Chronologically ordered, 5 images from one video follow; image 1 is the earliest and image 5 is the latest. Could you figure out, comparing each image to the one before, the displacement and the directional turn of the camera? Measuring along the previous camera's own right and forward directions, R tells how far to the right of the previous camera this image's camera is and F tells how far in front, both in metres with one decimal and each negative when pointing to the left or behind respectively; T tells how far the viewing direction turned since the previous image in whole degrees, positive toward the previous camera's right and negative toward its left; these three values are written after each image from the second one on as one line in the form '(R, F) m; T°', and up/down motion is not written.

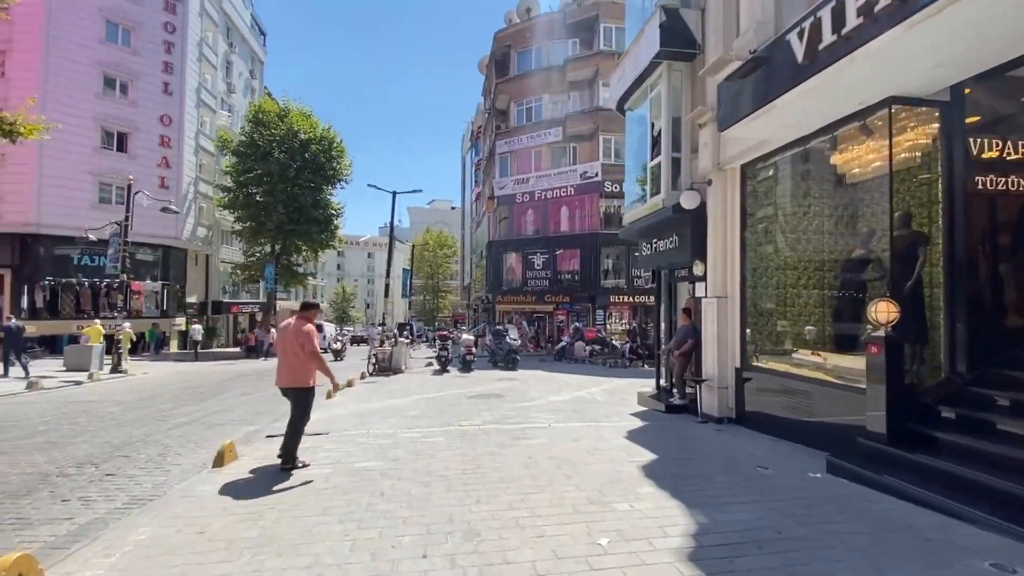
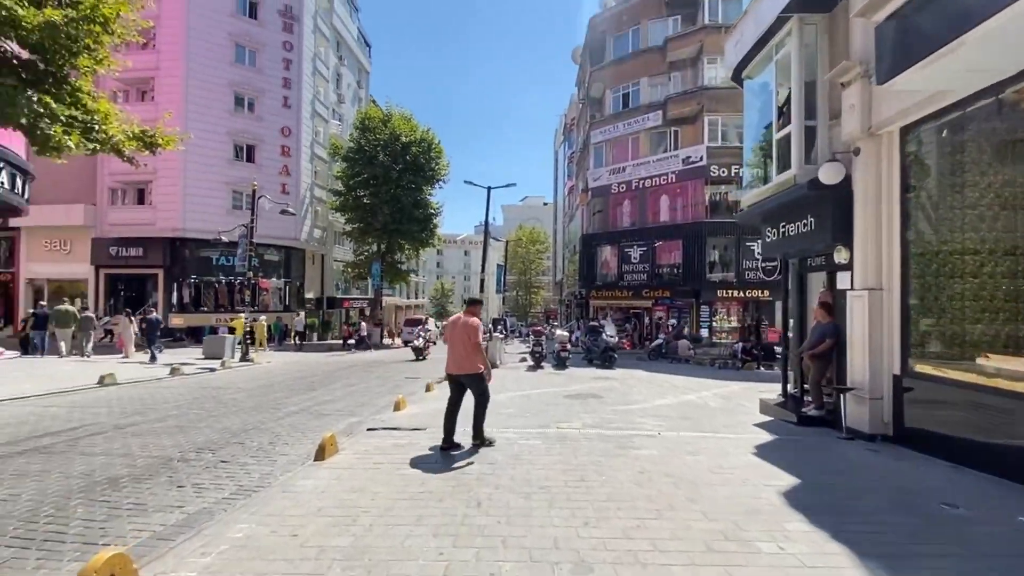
(-0.2, +0.6) m; -11°
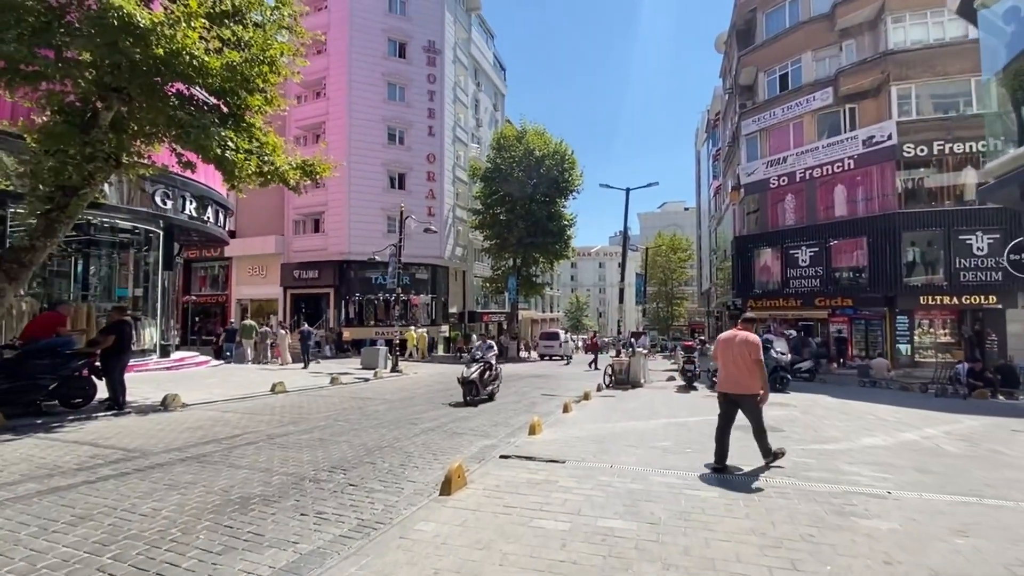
(-0.2, +1.1) m; -16°
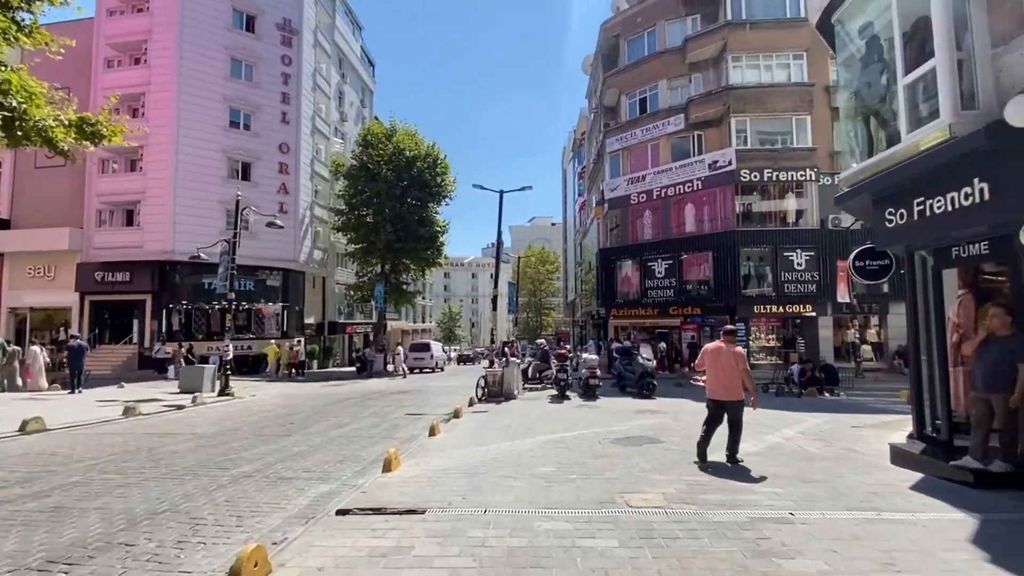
(+0.2, +1.4) m; +15°
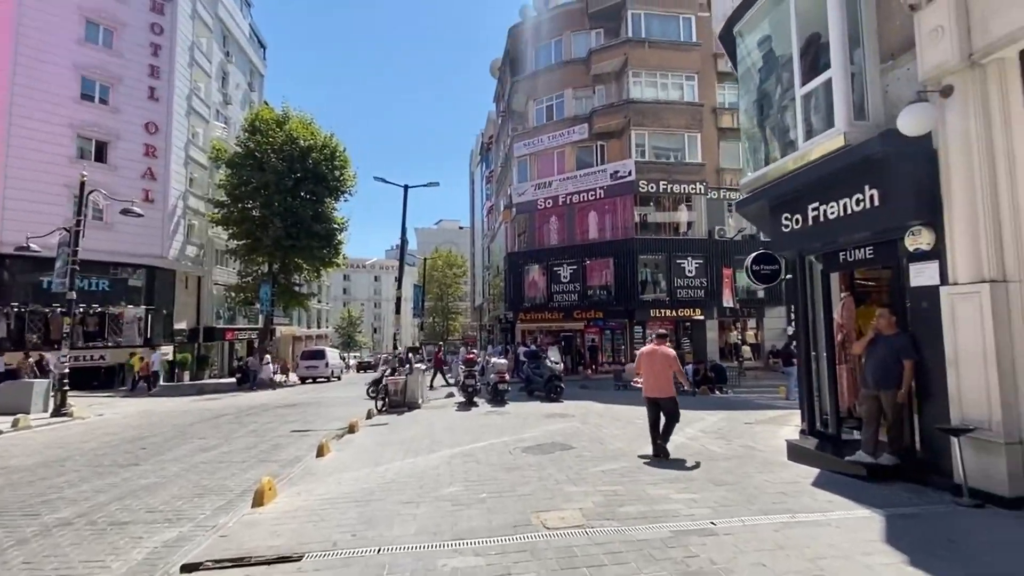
(0.0, +0.7) m; +11°
